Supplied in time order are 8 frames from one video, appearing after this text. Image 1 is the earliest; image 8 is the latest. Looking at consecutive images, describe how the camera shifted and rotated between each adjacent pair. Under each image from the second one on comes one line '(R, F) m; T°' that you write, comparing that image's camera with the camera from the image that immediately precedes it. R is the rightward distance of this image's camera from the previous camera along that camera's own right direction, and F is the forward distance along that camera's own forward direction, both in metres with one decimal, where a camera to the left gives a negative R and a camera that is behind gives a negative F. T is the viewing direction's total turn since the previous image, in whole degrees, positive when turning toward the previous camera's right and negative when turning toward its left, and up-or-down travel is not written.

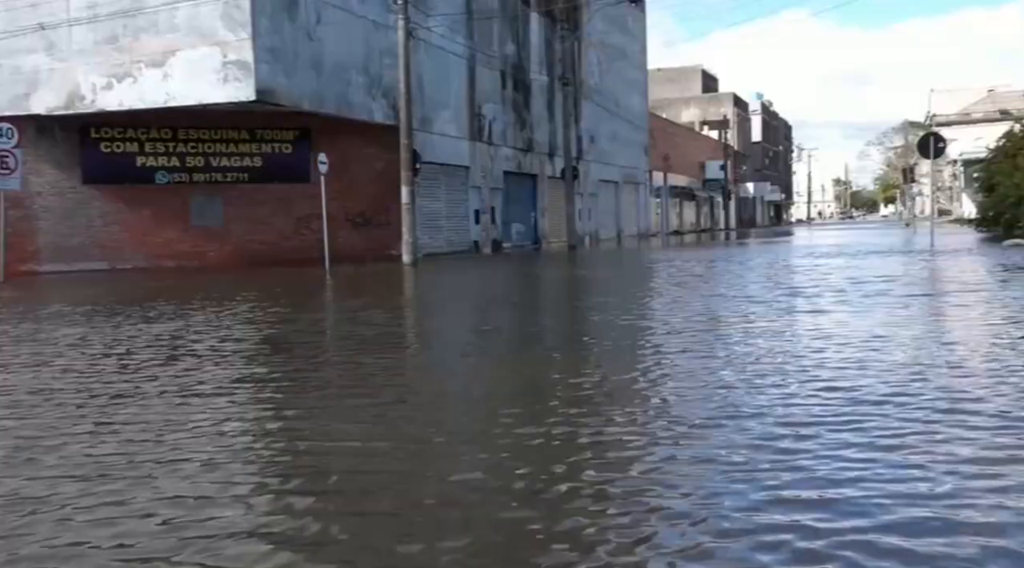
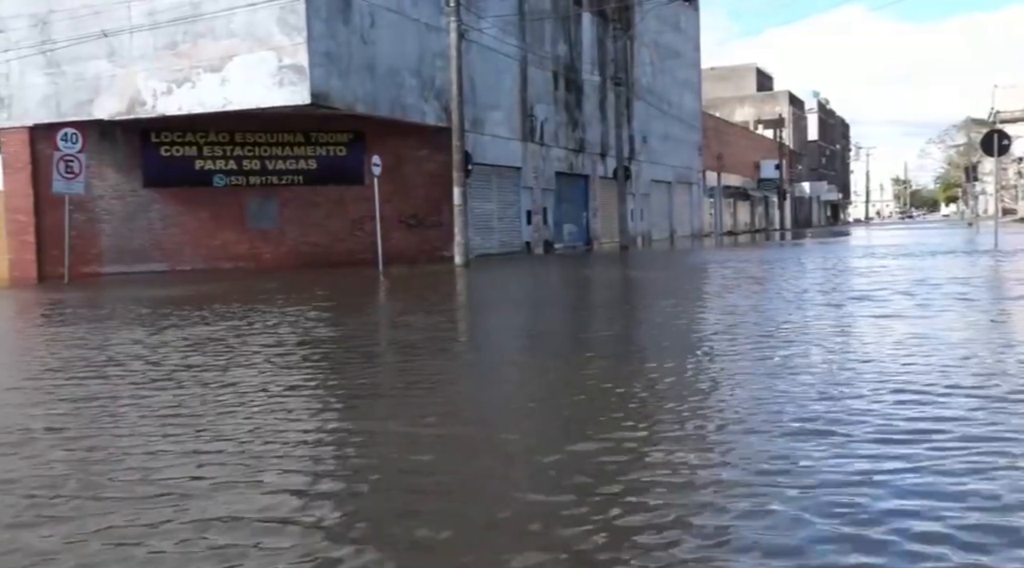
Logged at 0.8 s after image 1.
(+0.6, -0.1) m; -4°
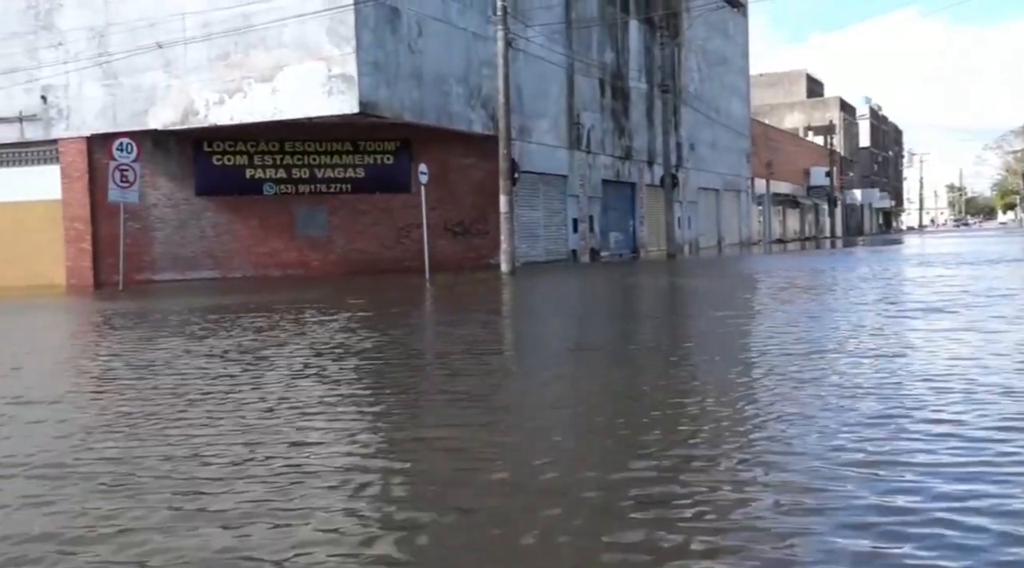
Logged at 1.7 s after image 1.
(+0.7, -0.1) m; -4°
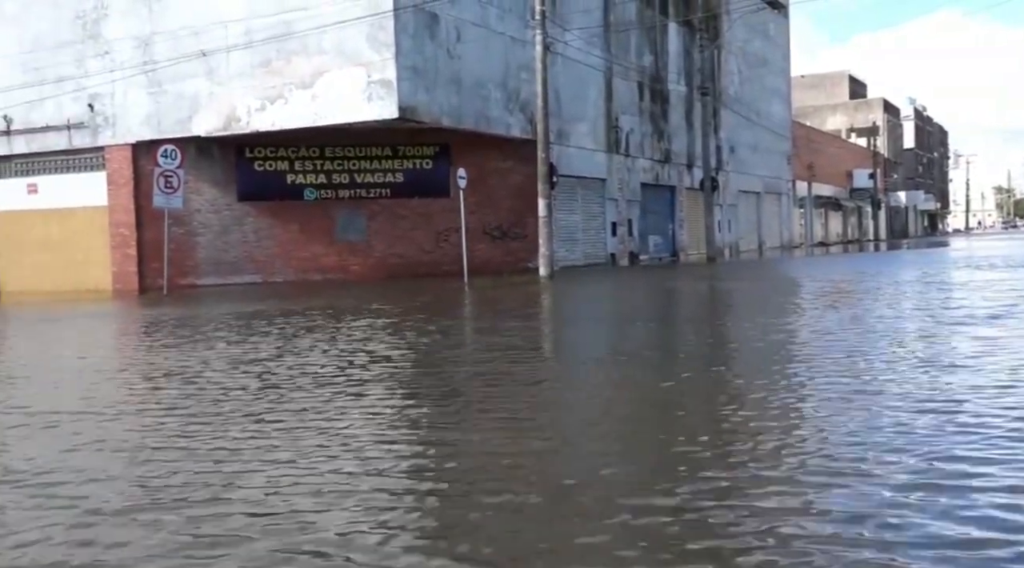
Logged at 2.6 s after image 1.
(+0.6, 0.0) m; -3°
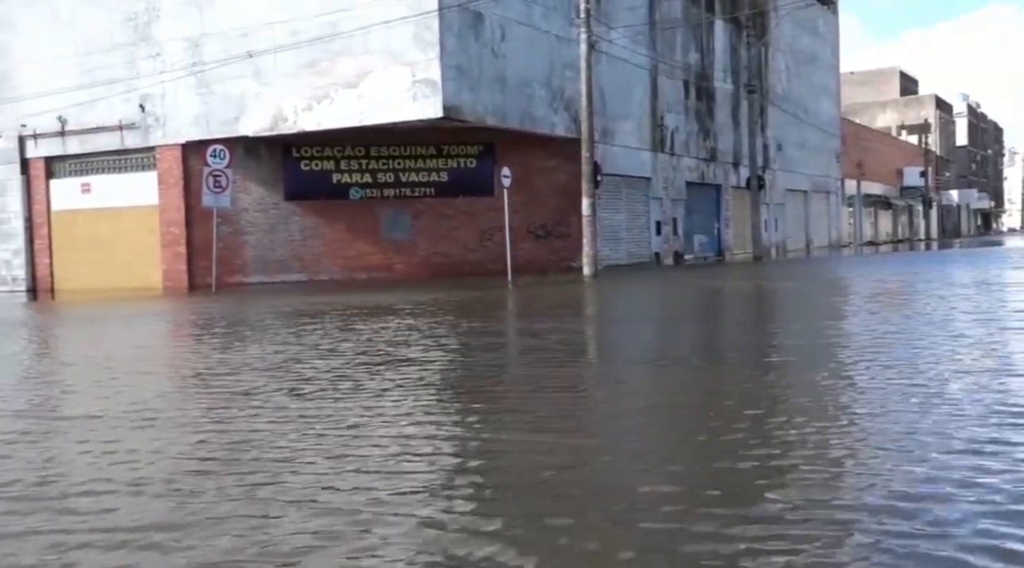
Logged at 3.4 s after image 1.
(+0.6, 0.0) m; -4°
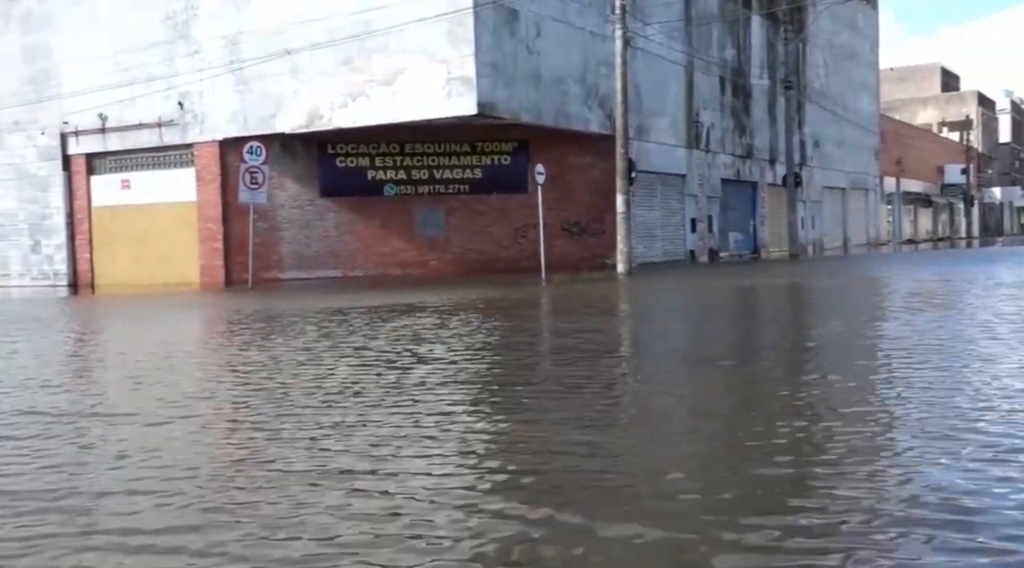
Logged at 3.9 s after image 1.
(+0.5, +0.1) m; -3°
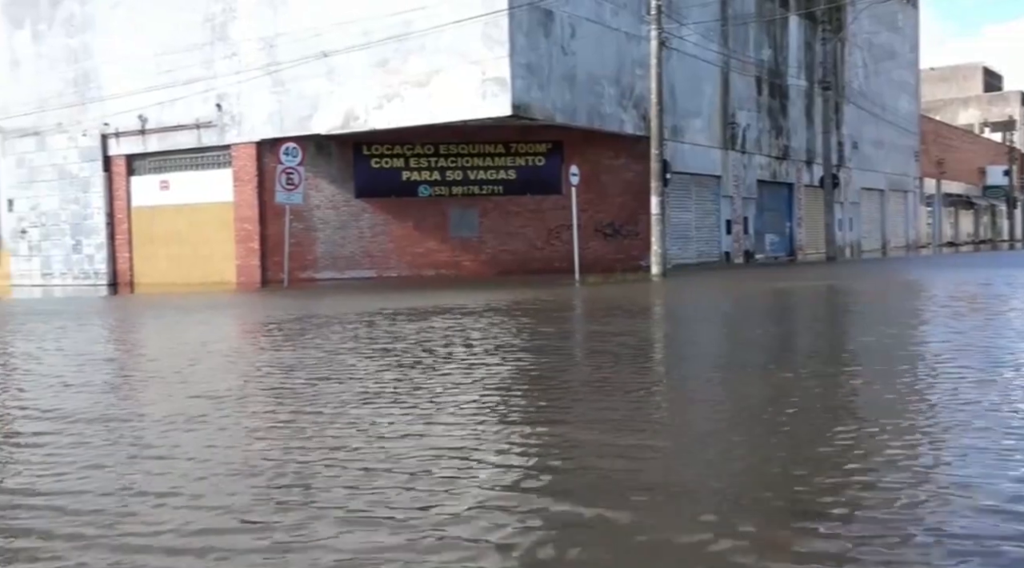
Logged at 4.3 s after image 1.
(+0.5, +0.1) m; -3°
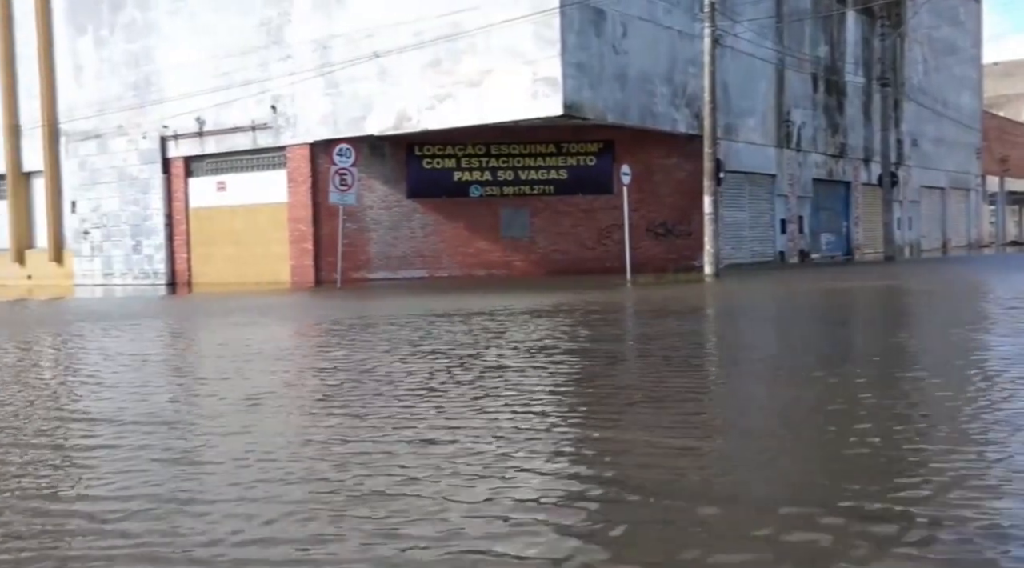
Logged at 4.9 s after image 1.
(+0.7, +0.2) m; -4°
